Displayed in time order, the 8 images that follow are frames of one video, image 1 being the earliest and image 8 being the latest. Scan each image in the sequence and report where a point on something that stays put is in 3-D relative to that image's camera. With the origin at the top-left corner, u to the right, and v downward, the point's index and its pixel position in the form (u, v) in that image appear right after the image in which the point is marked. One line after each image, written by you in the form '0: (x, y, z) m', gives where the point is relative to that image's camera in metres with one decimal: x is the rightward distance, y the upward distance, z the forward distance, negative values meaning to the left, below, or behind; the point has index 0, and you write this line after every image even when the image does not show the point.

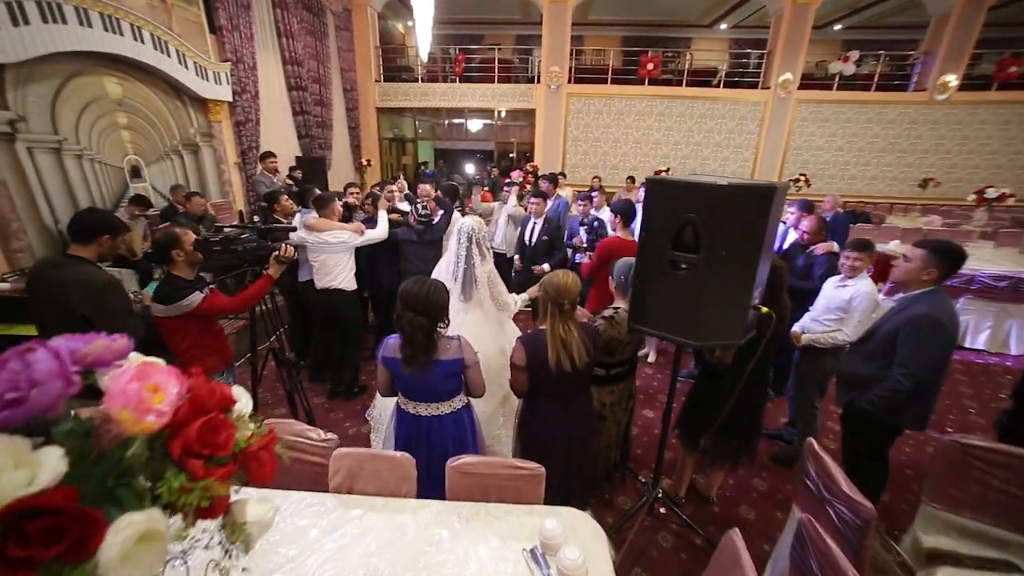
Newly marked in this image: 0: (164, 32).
0: (-4.1, +3.0, +4.7) m
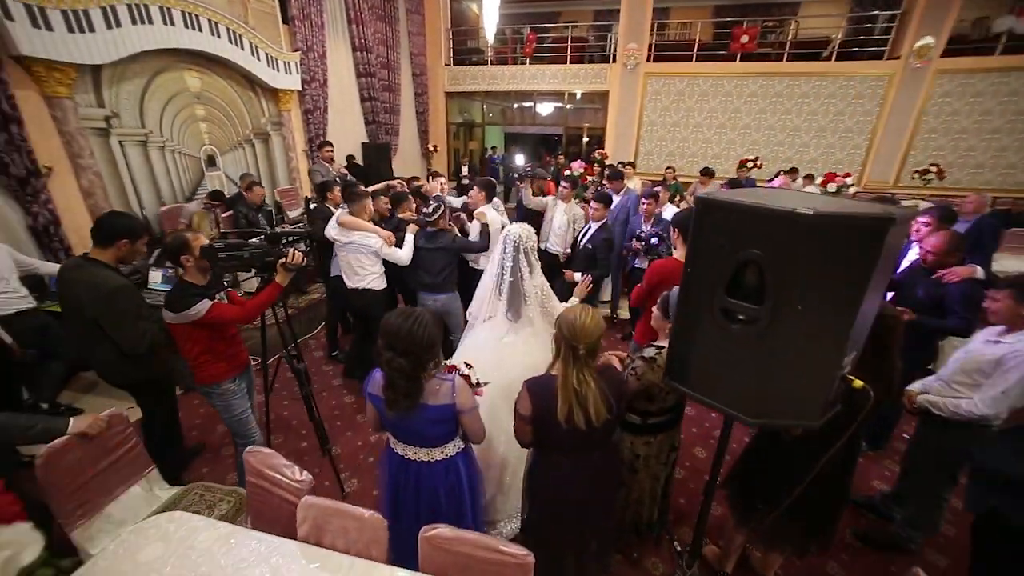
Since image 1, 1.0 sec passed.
0: (-3.4, +3.2, +5.0) m
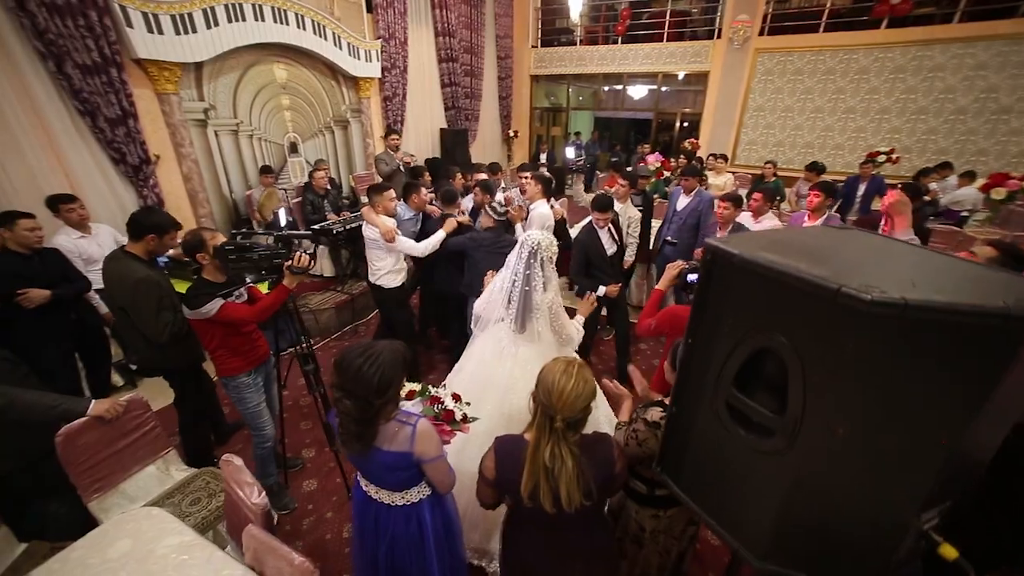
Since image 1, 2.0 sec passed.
0: (-2.4, +3.5, +5.2) m
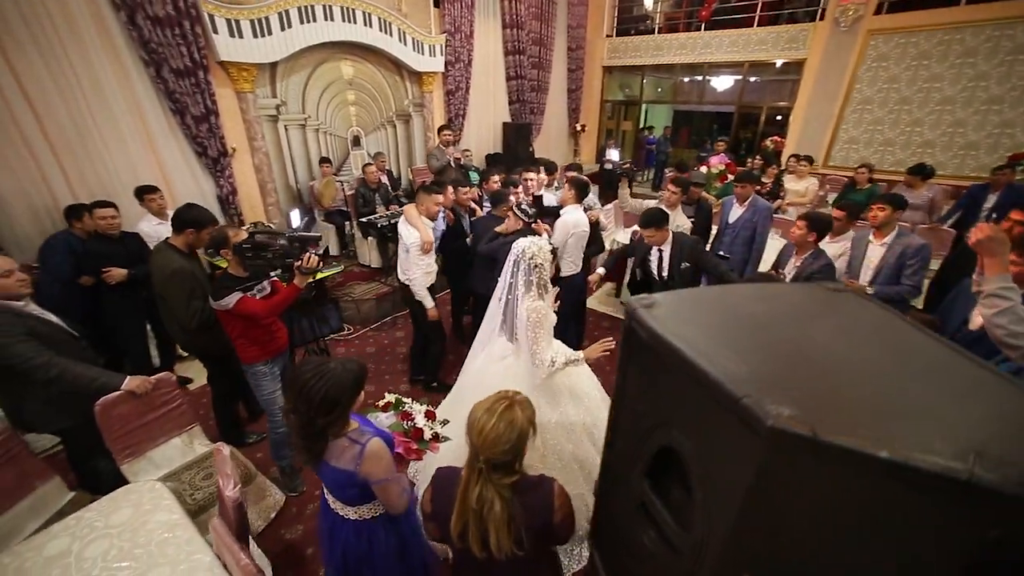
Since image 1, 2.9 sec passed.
0: (-1.6, +3.6, +5.4) m
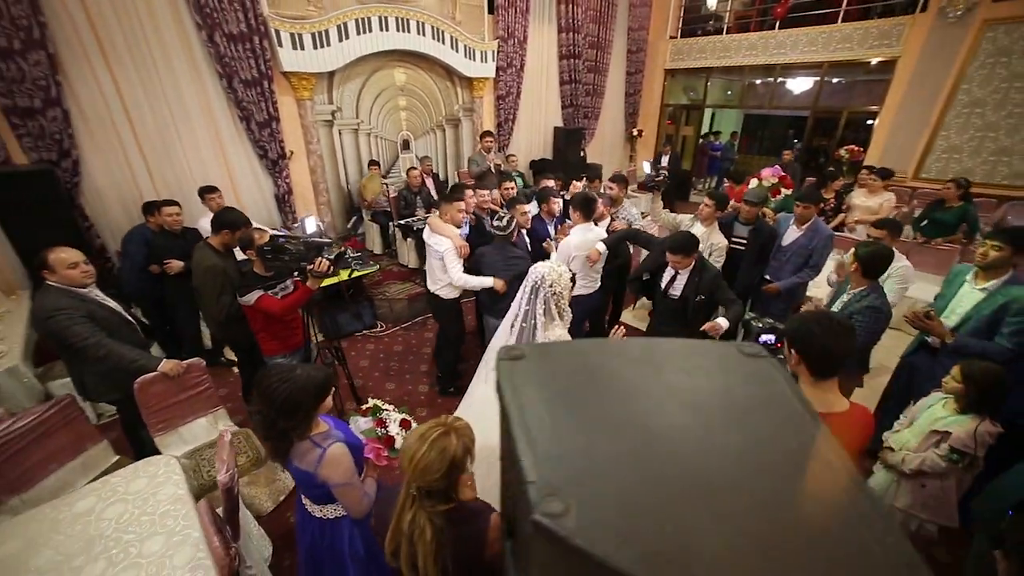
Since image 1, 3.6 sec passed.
0: (-0.9, +3.6, +5.5) m
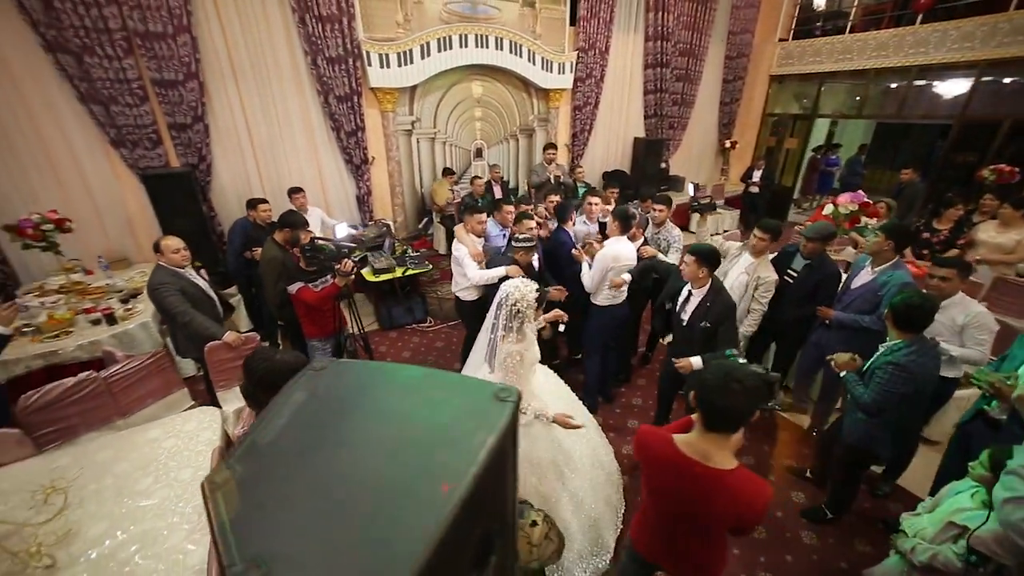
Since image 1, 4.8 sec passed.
0: (+0.1, +3.6, +5.8) m
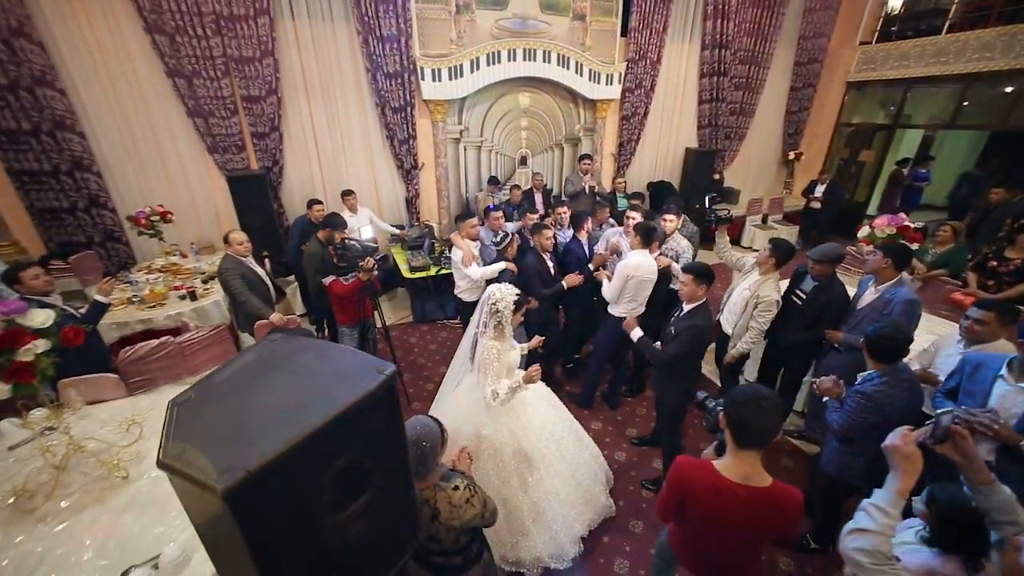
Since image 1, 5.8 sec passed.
0: (+0.8, +3.5, +5.9) m
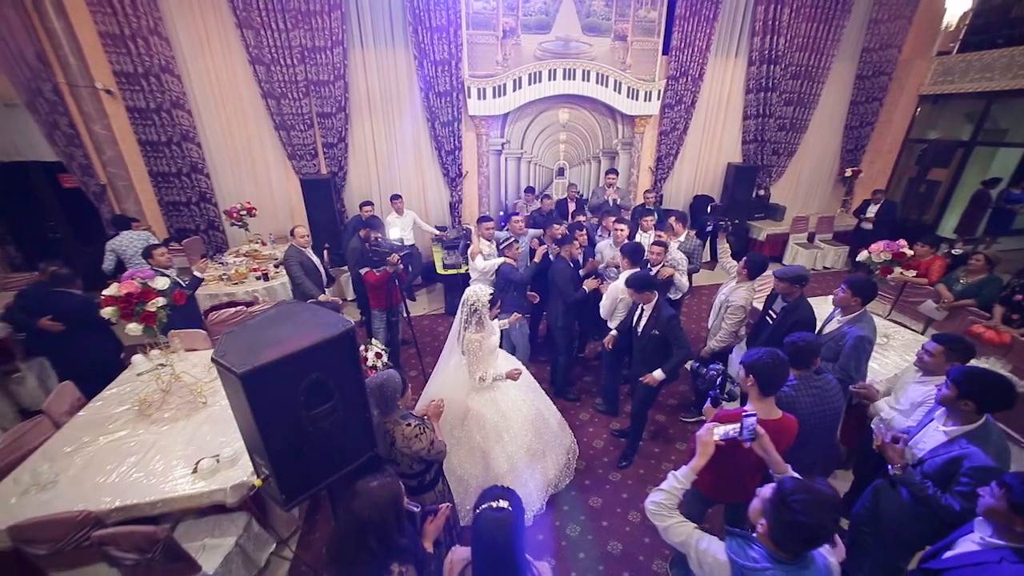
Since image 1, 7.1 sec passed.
0: (+1.5, +3.4, +6.3) m
